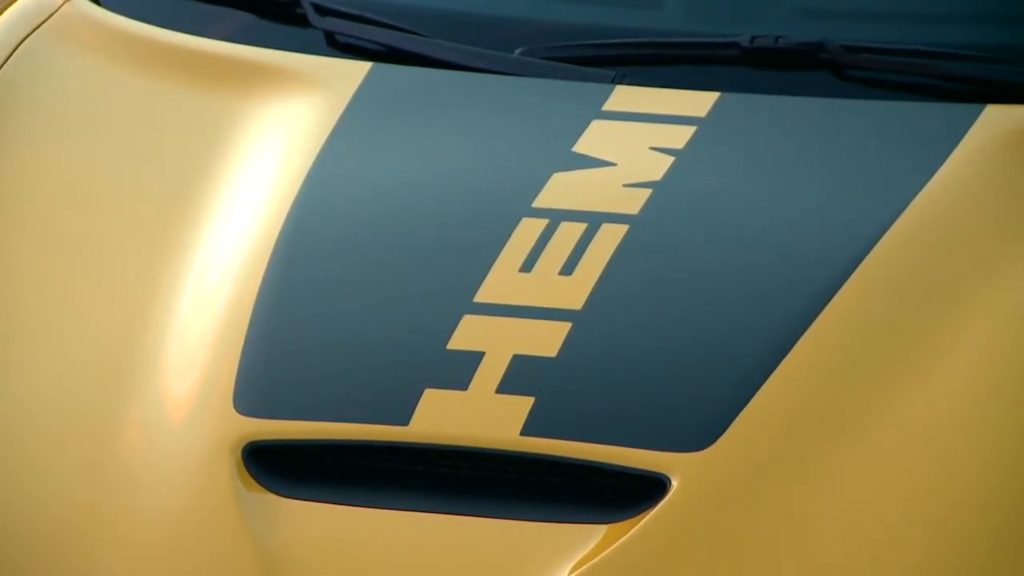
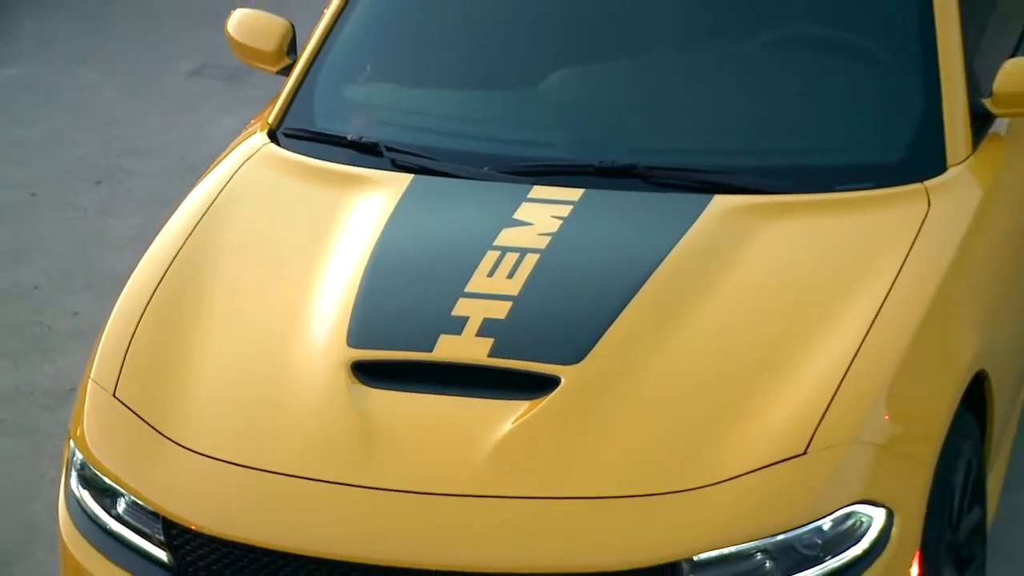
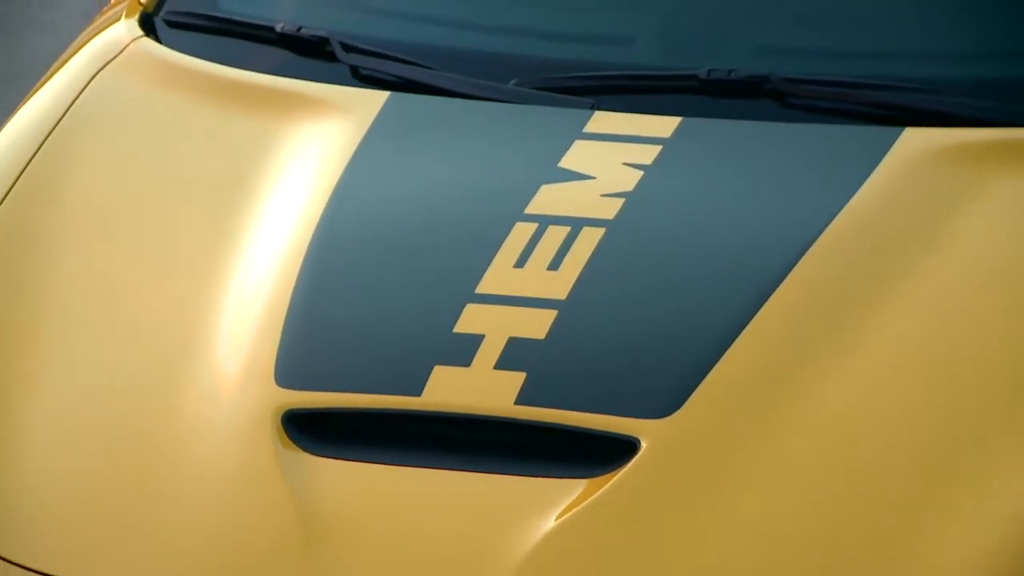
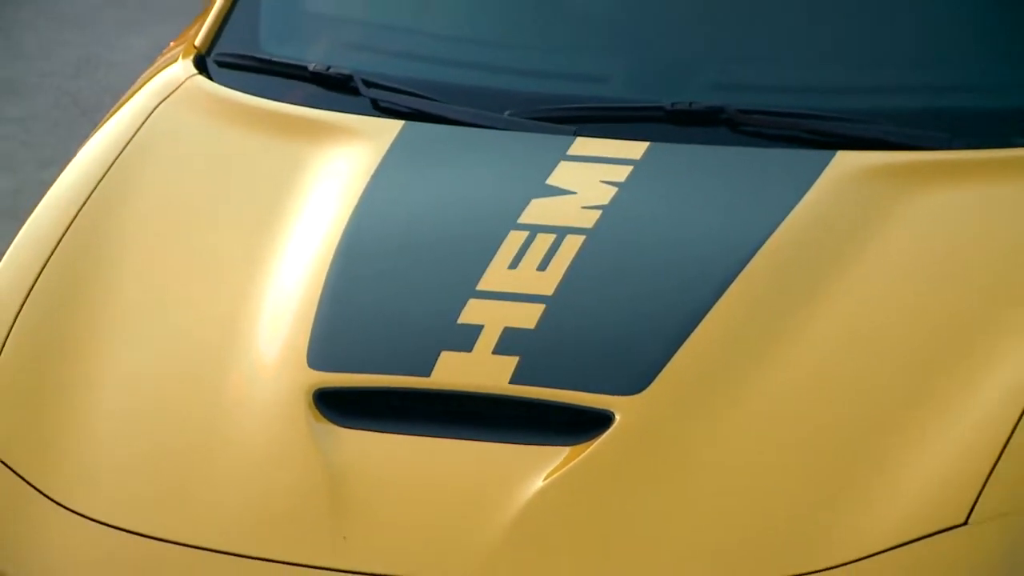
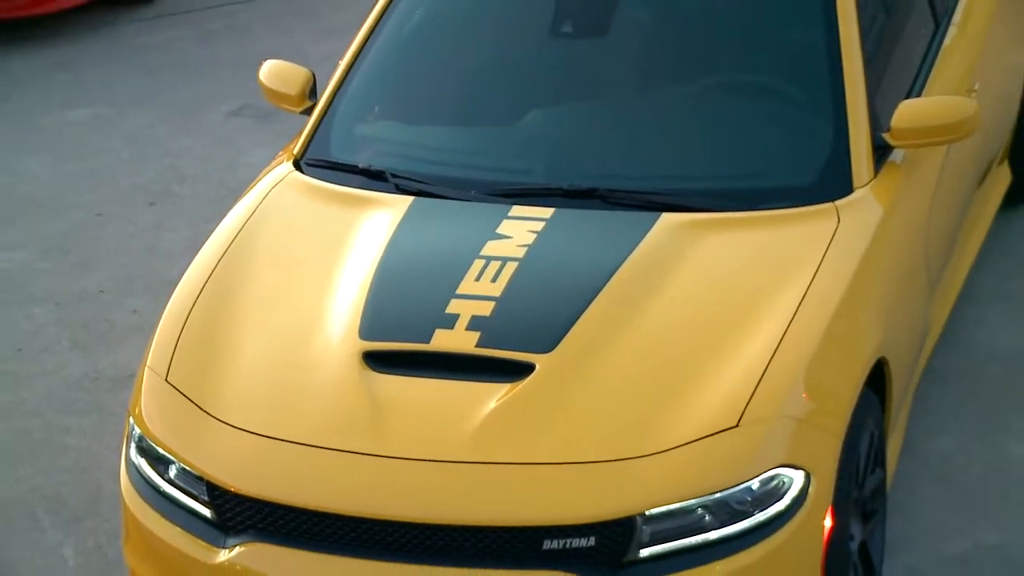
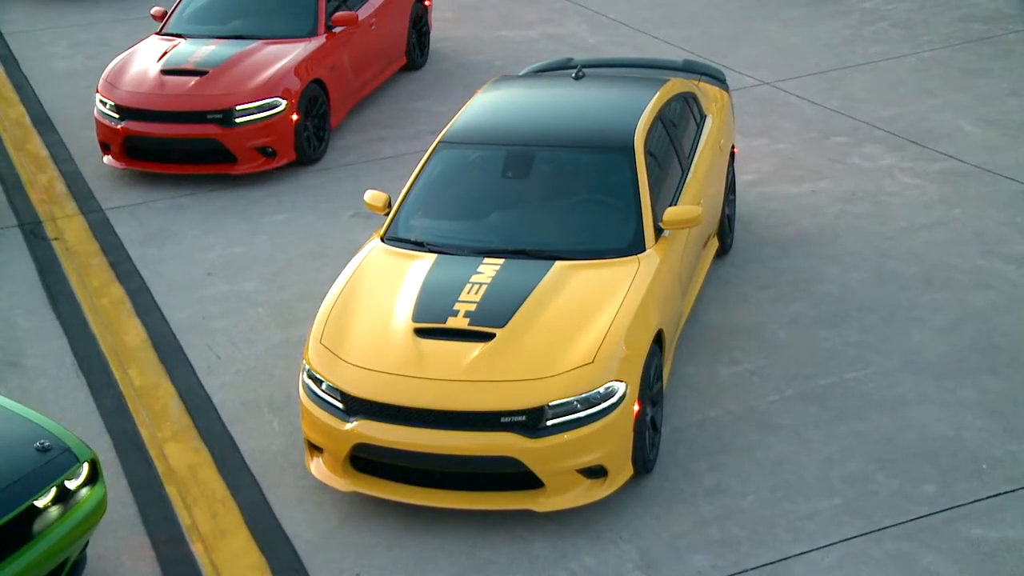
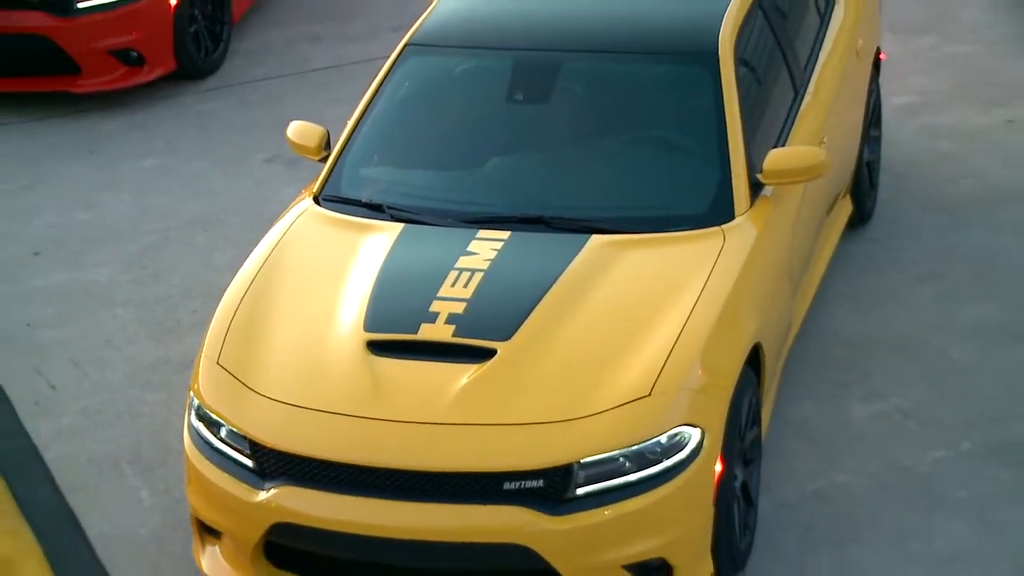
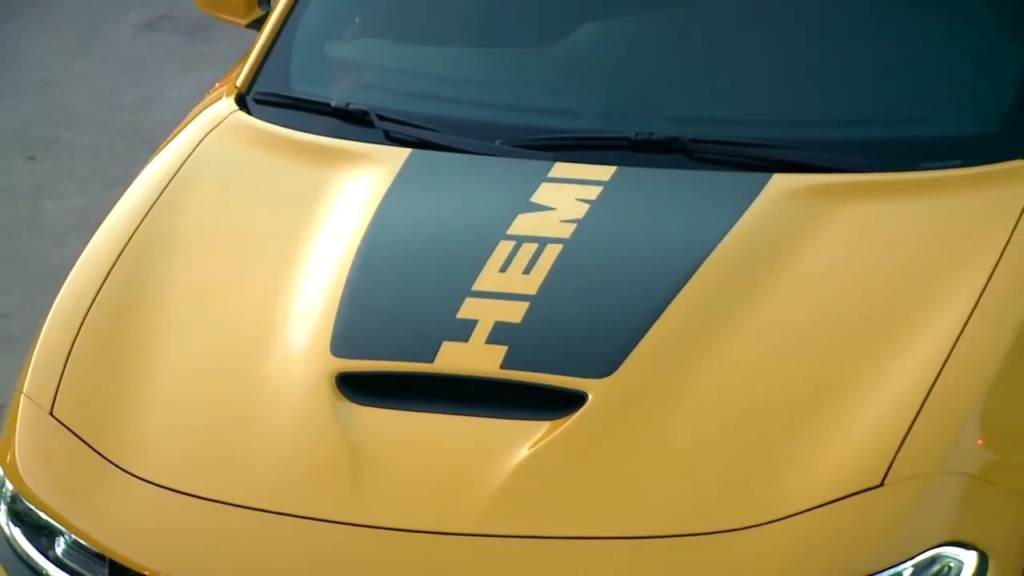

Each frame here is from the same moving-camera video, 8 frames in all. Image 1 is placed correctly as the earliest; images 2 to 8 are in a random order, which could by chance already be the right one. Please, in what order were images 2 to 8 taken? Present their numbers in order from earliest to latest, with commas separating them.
3, 4, 8, 2, 5, 7, 6
